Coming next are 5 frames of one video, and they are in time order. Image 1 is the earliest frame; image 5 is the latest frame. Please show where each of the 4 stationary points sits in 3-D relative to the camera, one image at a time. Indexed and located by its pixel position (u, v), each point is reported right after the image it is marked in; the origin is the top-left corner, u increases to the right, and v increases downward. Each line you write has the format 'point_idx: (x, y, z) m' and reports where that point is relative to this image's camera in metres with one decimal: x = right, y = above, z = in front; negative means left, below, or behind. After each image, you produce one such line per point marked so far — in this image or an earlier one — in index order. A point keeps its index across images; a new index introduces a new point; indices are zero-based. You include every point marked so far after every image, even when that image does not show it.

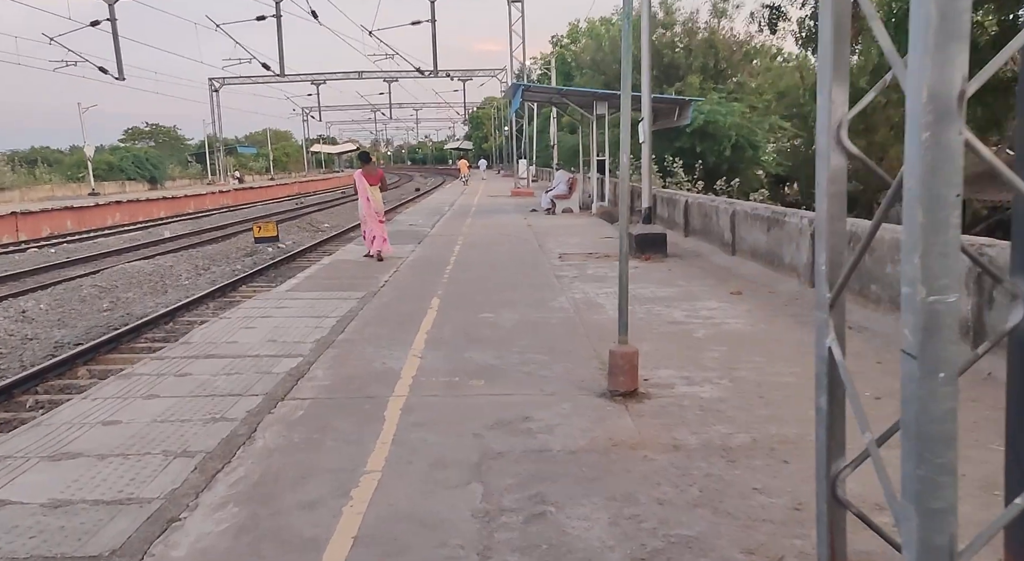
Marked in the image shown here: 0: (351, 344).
0: (-1.4, -0.6, +7.3) m
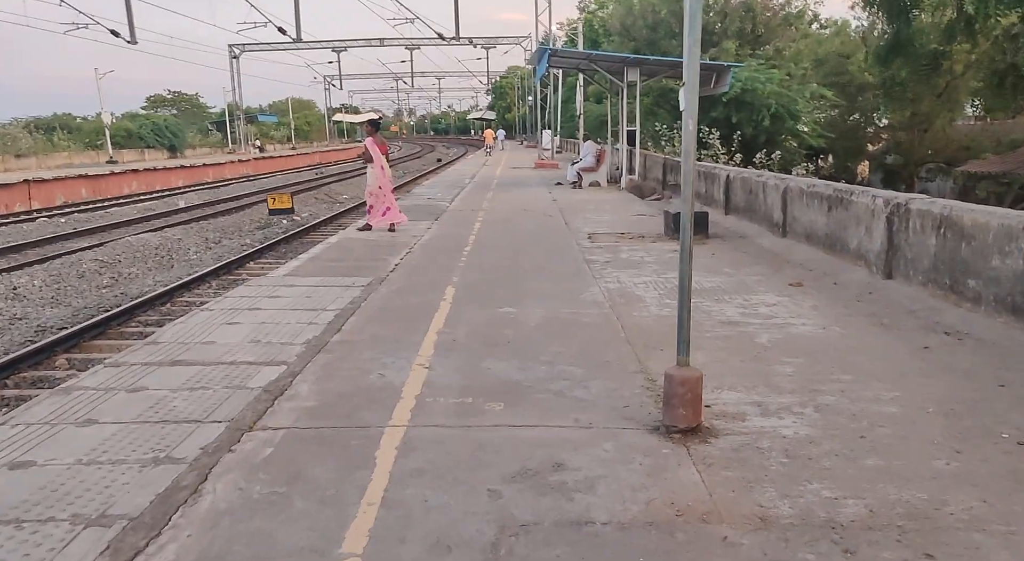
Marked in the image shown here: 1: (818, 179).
0: (-1.2, -0.5, +6.1) m
1: (+3.9, +1.3, +10.7) m
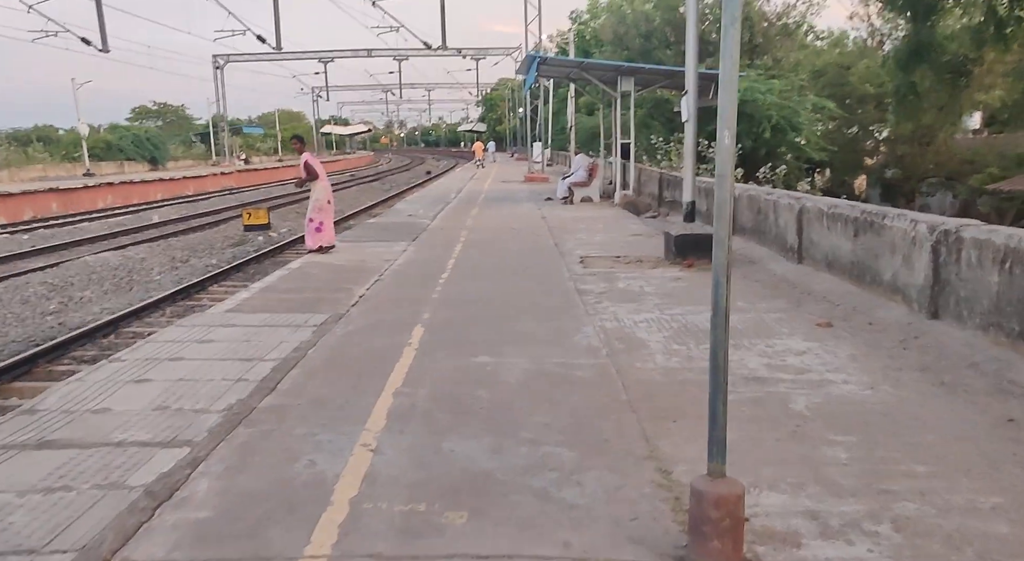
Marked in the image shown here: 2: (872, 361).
0: (-1.4, -0.8, +4.9) m
1: (+3.7, +0.9, +9.5) m
2: (+2.6, -0.6, +6.0) m
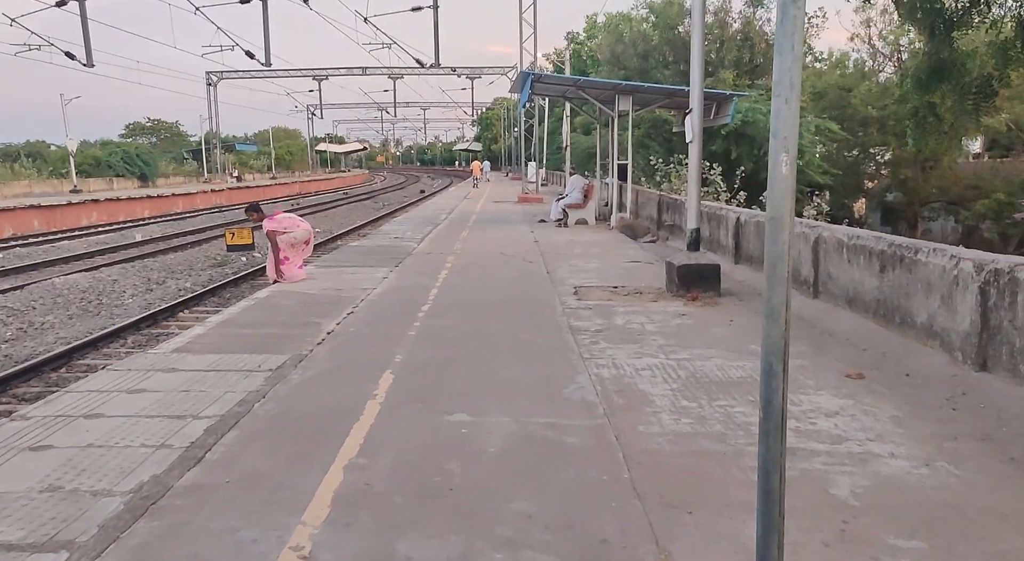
0: (-1.5, -1.0, +3.9) m
1: (+3.6, +0.5, +8.6) m
2: (+2.5, -0.9, +5.0) m
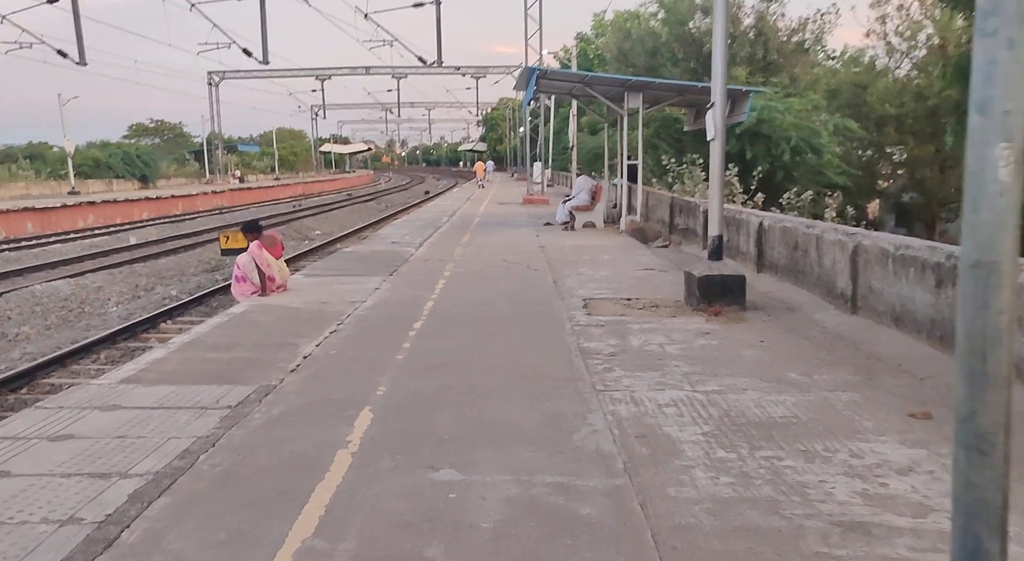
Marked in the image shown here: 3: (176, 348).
0: (-1.5, -1.2, +2.9) m
1: (+3.6, +0.4, +7.6) m
2: (+2.4, -1.0, +4.1) m
3: (-2.9, -0.6, +7.3) m
